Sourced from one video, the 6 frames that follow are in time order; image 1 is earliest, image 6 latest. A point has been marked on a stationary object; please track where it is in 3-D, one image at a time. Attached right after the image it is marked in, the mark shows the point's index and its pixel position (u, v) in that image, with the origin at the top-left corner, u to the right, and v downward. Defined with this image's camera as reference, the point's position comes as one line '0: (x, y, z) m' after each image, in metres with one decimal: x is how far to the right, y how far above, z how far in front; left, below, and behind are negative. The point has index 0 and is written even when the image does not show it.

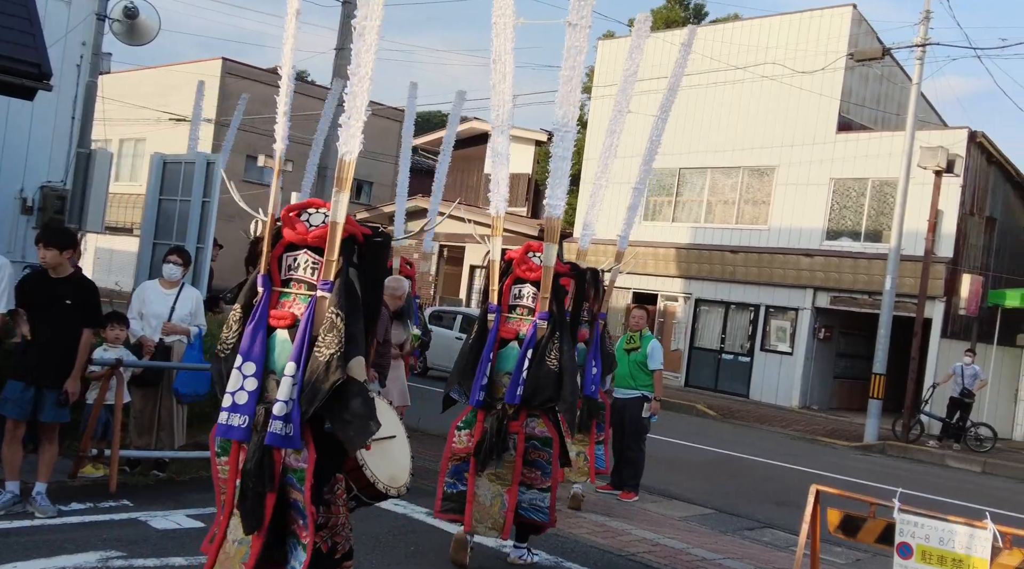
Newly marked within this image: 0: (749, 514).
0: (+2.3, -2.2, +10.1) m
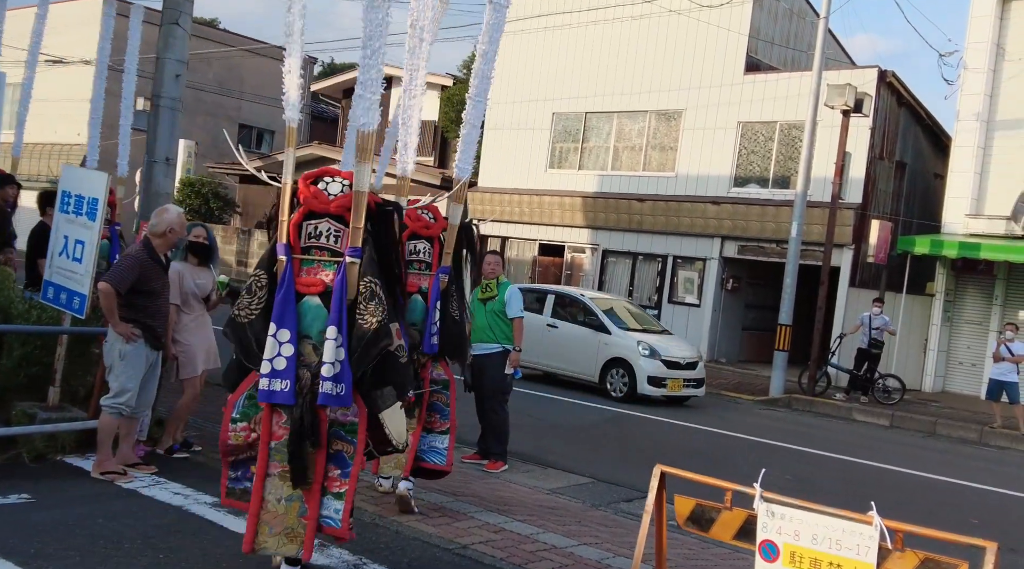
0: (+1.0, -1.7, +9.1) m
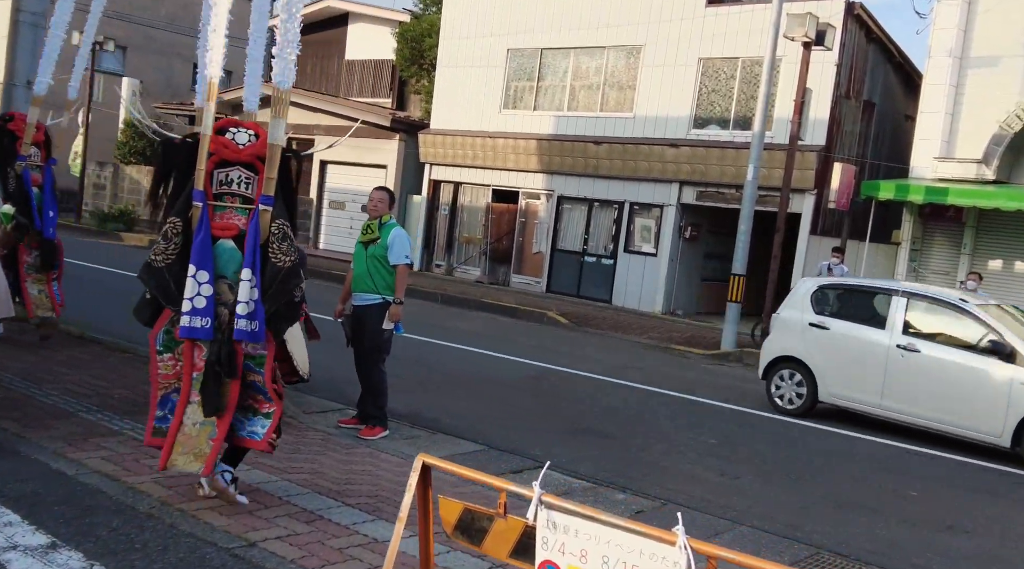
0: (+0.1, -1.2, +8.0) m
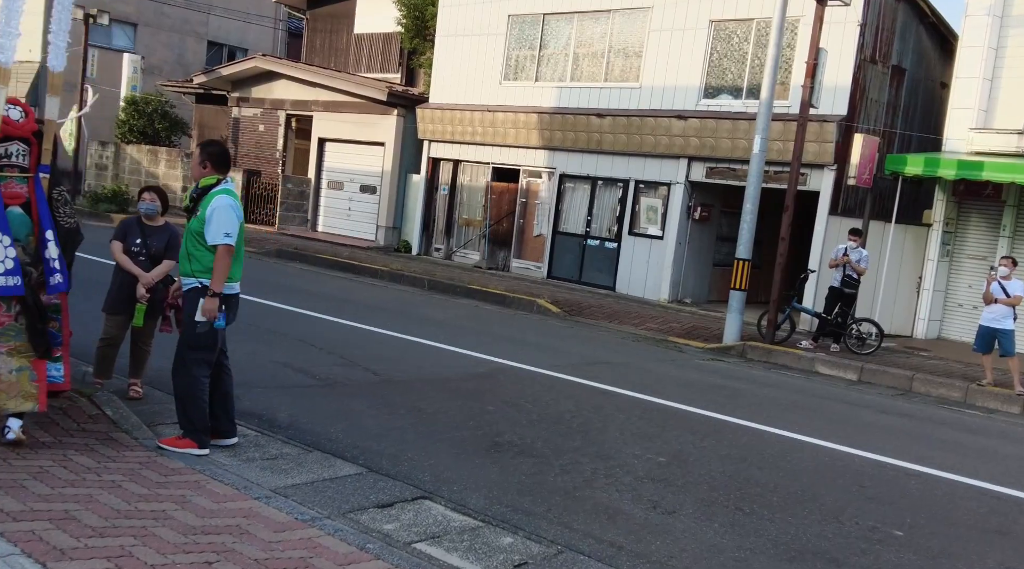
0: (-0.6, -1.1, +6.5) m
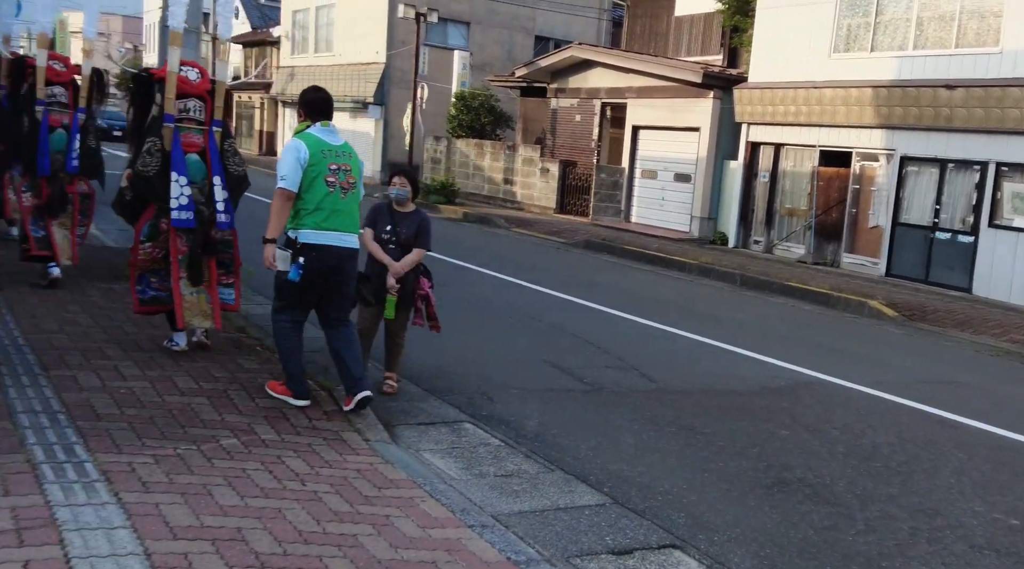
0: (+0.8, -1.1, +5.3) m
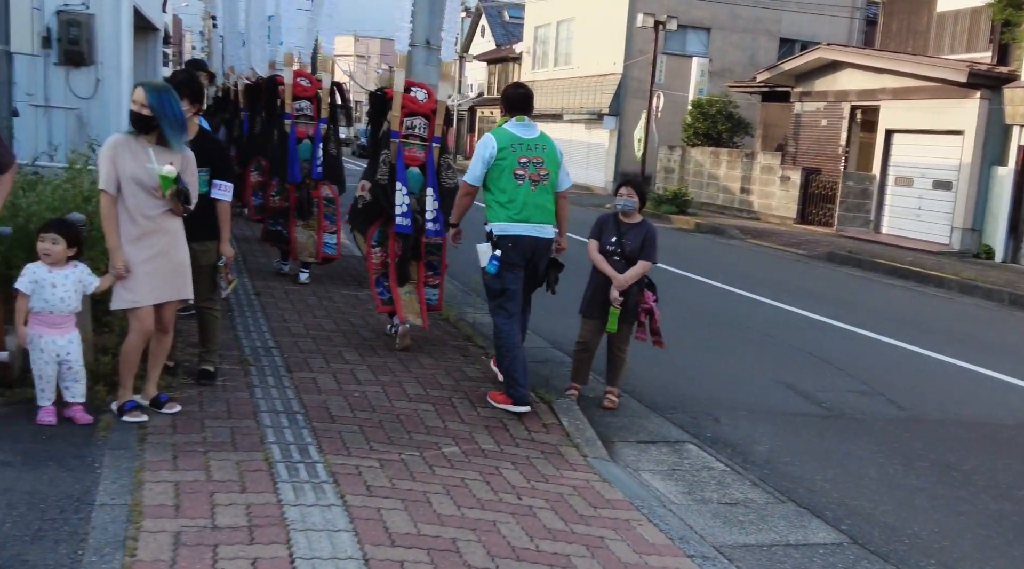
0: (+1.8, -1.2, +4.7) m
